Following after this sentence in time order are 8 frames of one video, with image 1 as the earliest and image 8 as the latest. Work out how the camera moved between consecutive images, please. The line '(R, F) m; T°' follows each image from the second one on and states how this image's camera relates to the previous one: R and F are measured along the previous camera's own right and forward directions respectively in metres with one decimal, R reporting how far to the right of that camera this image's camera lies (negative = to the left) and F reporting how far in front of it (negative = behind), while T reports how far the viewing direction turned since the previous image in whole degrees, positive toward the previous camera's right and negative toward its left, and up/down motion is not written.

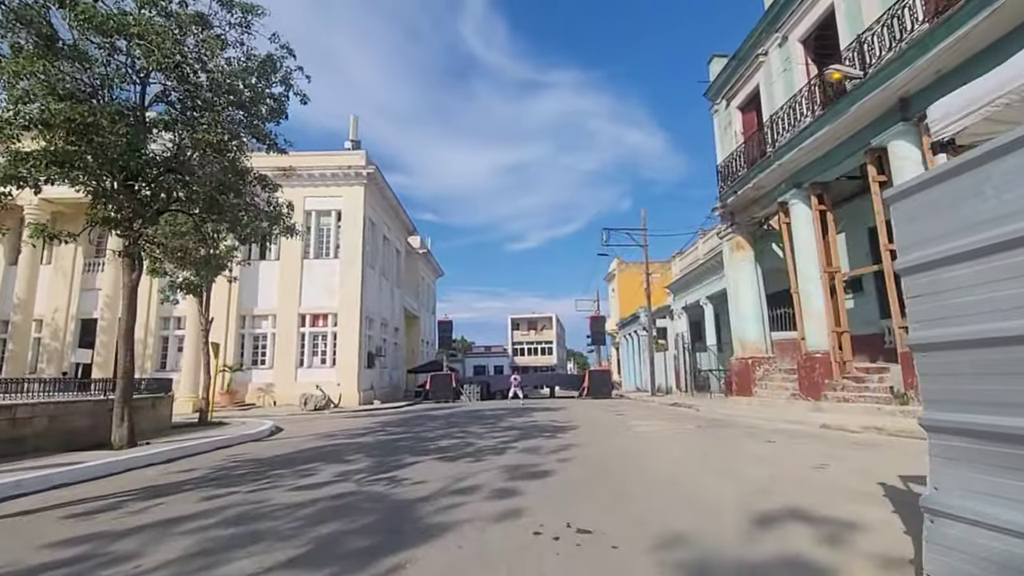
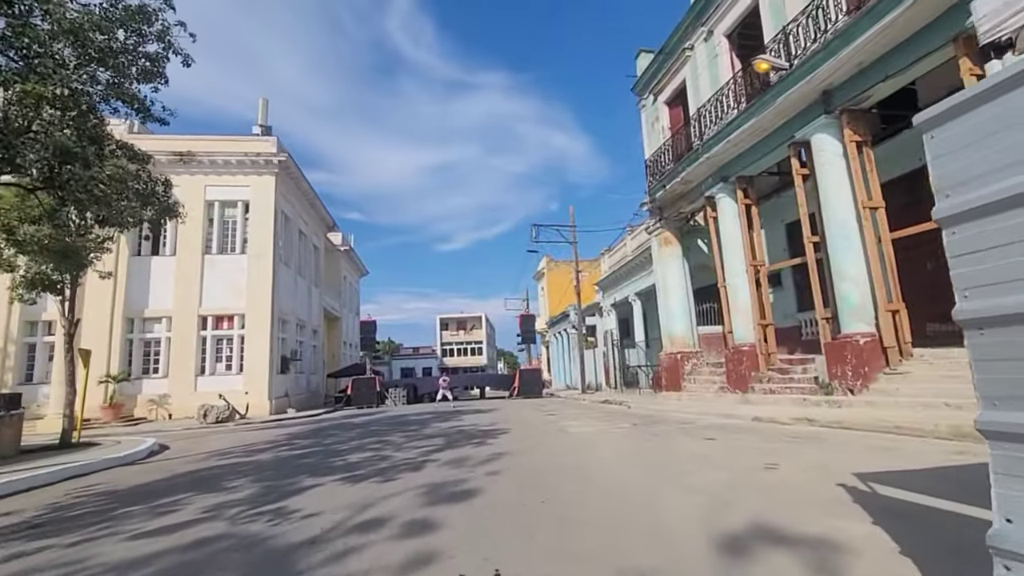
(+0.1, +1.0) m; +8°
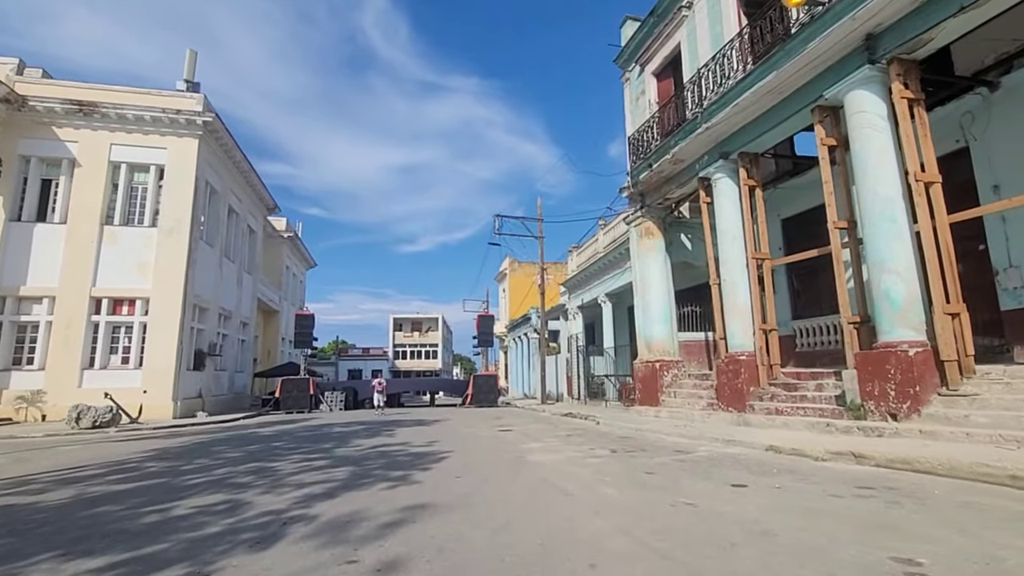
(+0.2, +2.8) m; +4°
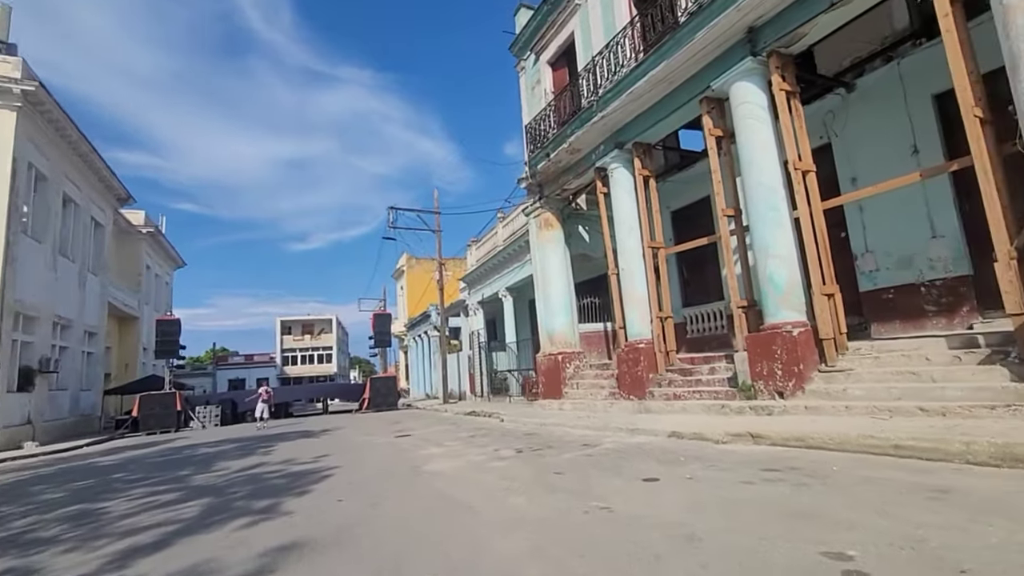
(+0.1, +0.7) m; +11°
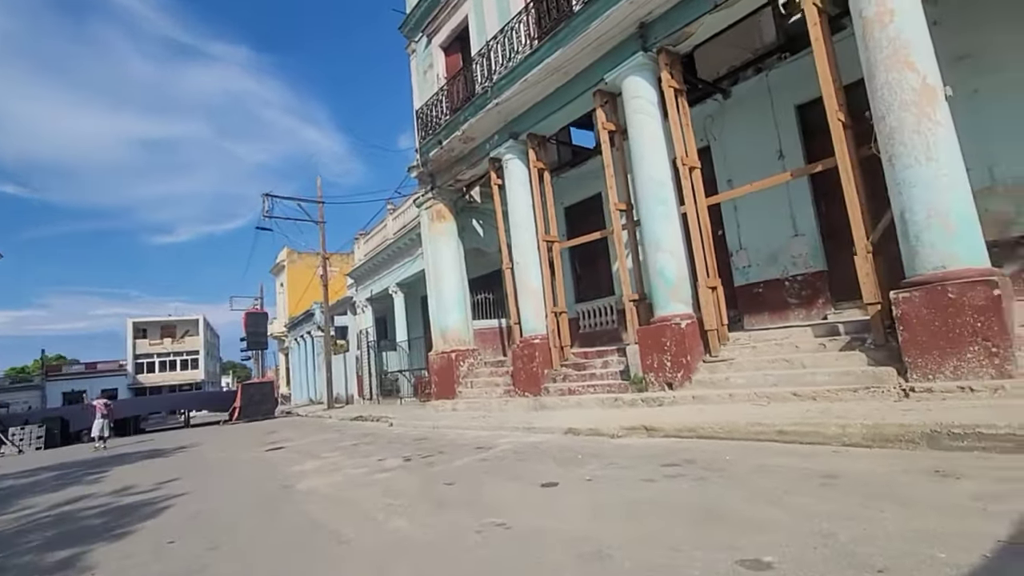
(+0.1, +0.6) m; +12°
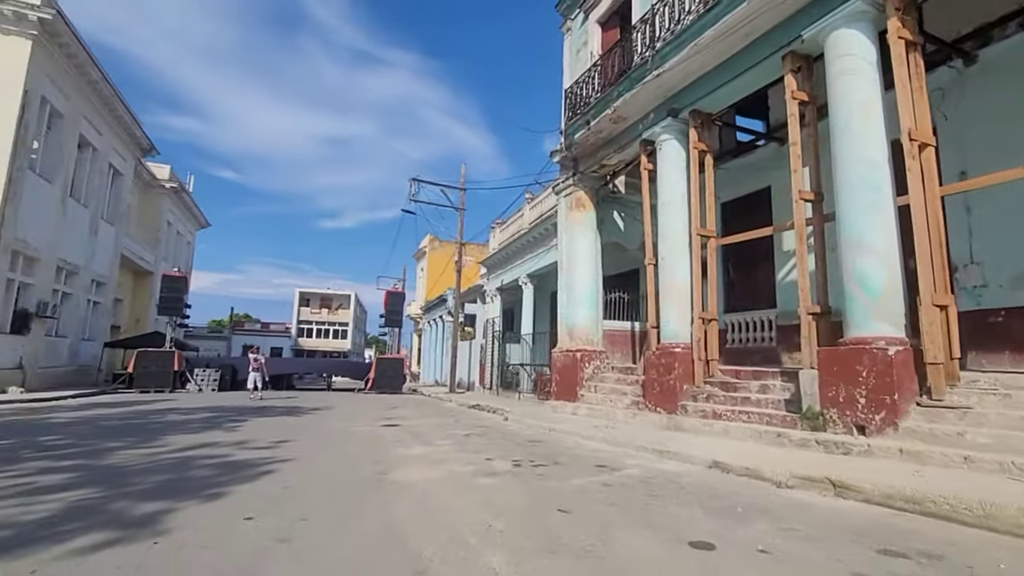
(-0.2, +1.1) m; -15°
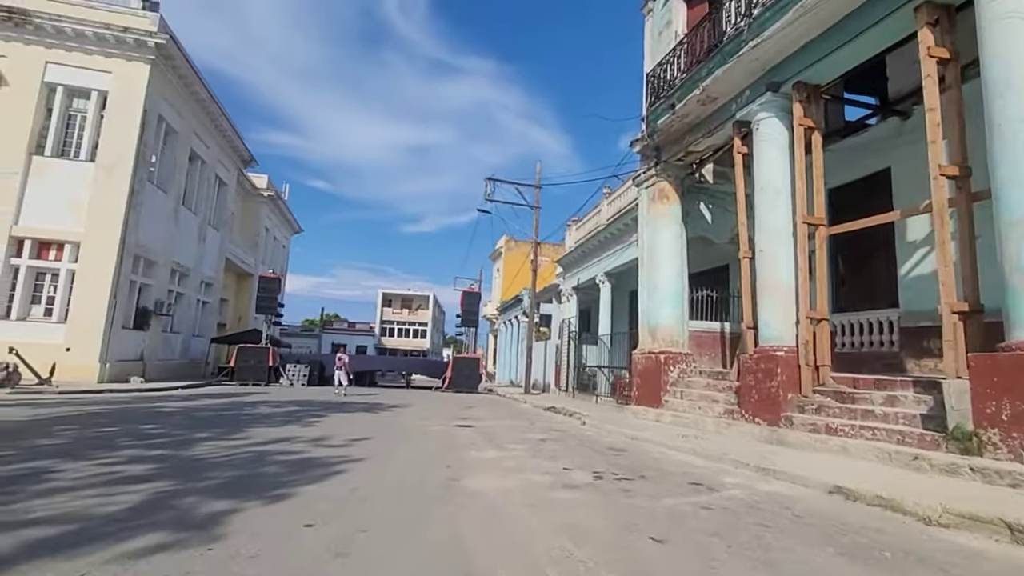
(0.0, +0.5) m; -9°
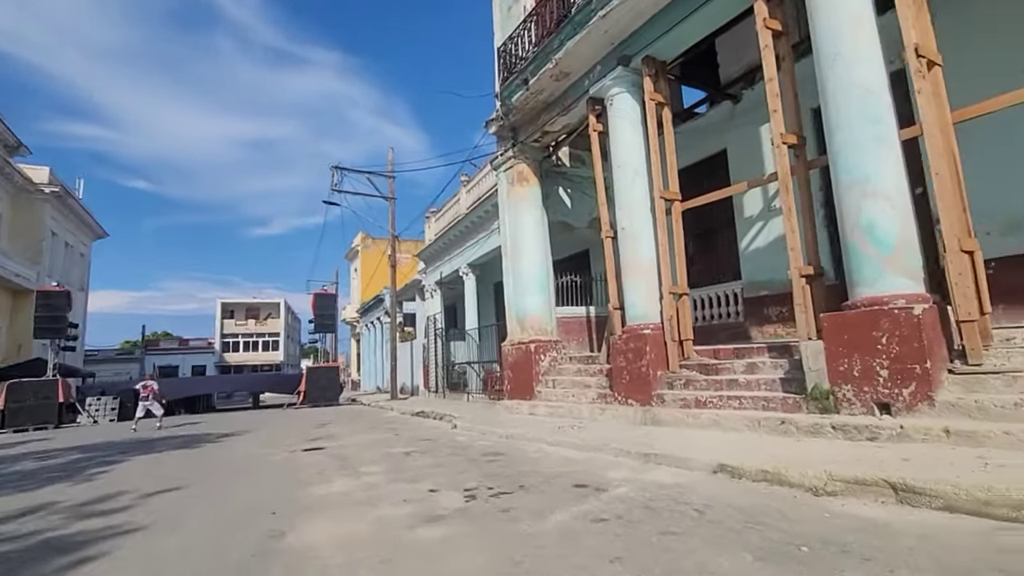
(+0.2, +1.1) m; +15°
